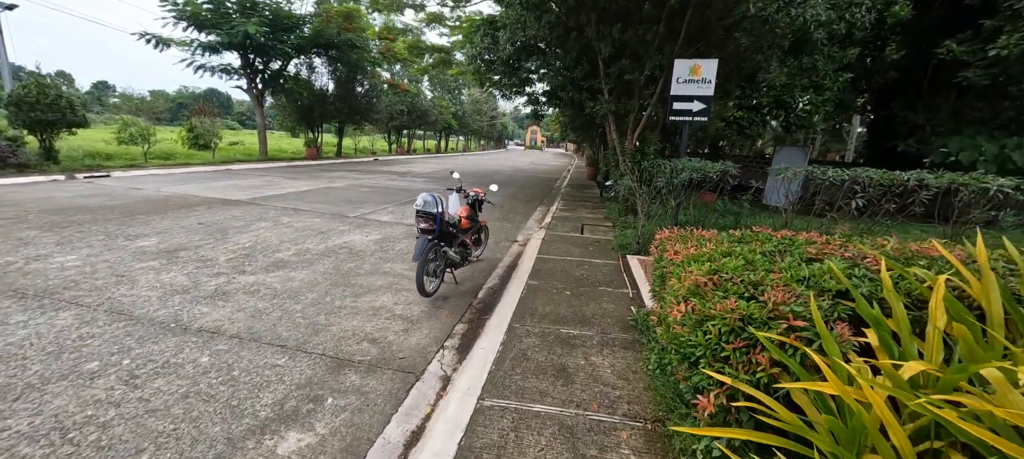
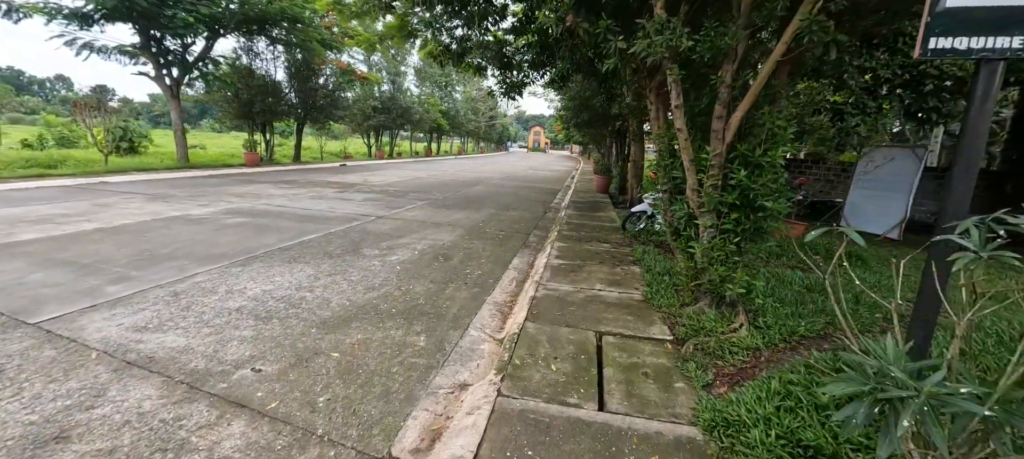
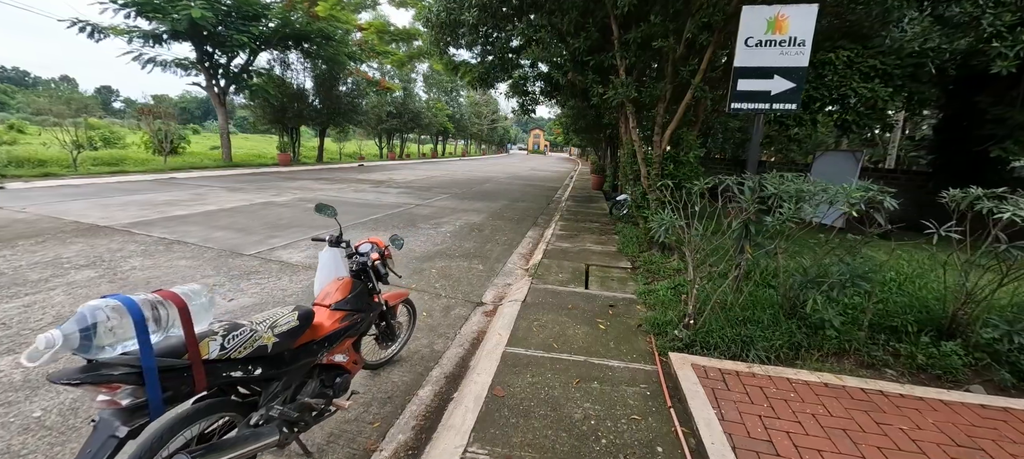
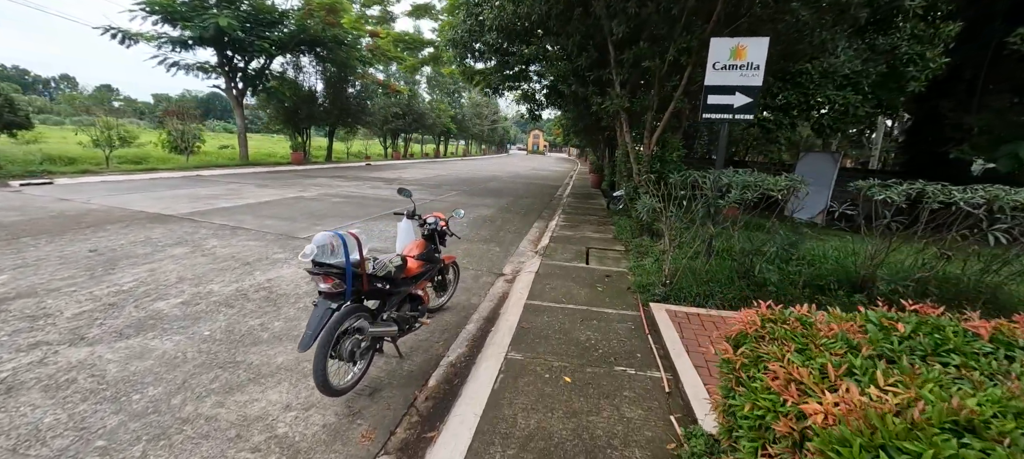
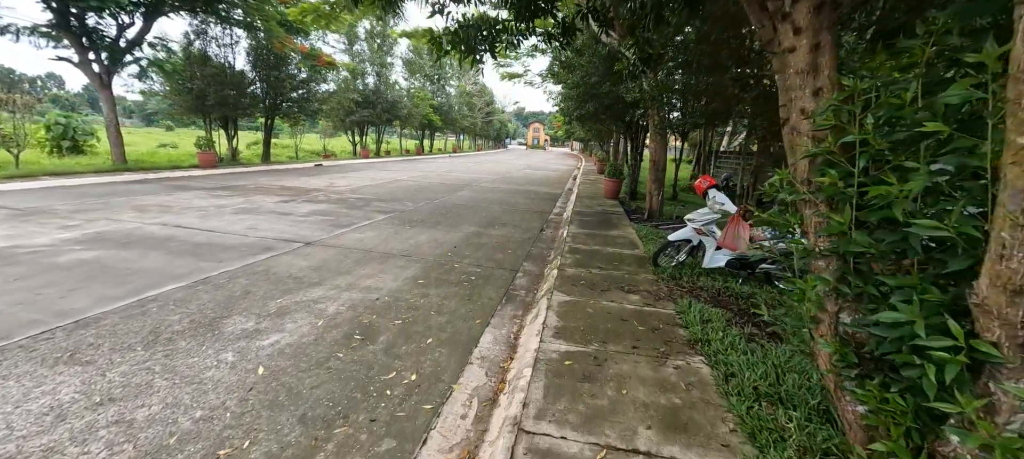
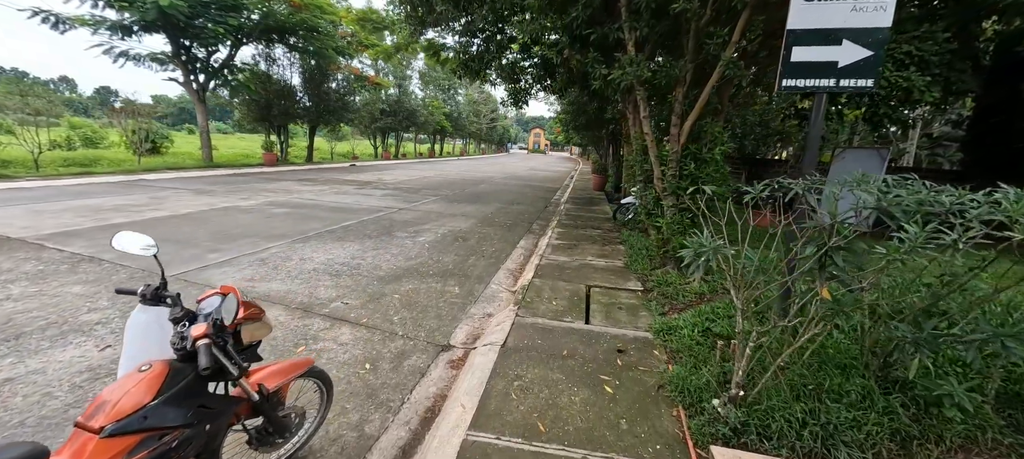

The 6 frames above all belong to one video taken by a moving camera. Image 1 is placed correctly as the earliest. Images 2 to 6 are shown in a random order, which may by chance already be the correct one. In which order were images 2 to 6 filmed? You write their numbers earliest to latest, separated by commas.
4, 3, 6, 2, 5
